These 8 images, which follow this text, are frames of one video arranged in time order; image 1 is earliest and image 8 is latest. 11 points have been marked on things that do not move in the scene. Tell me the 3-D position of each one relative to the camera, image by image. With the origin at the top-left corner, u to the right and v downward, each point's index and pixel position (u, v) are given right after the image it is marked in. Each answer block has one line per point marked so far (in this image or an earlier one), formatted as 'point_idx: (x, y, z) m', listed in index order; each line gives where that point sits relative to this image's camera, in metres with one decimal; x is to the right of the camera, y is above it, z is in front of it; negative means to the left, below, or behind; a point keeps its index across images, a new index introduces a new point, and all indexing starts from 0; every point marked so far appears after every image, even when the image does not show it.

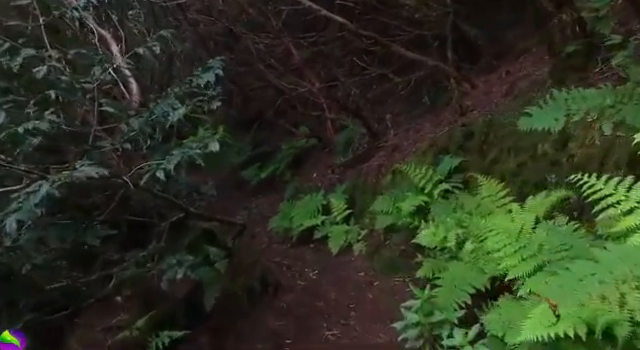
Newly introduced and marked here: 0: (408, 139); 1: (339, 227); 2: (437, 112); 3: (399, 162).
0: (+1.5, +0.6, +10.0) m
1: (+0.3, -0.8, +9.4) m
2: (+2.1, +1.1, +10.3) m
3: (+1.2, +0.2, +9.1) m
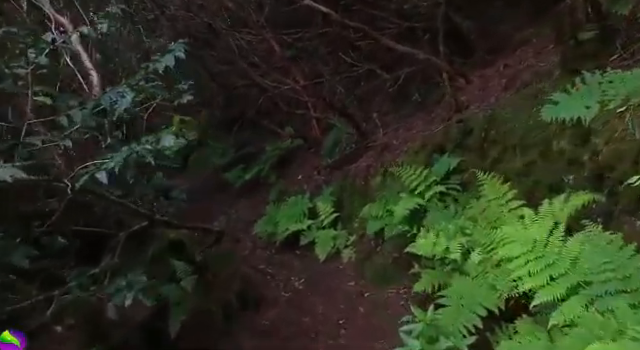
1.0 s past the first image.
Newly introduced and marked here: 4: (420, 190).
0: (+1.3, +0.6, +9.4) m
1: (+0.1, -0.9, +8.8) m
2: (+1.8, +1.1, +9.8) m
3: (+1.0, +0.2, +8.5) m
4: (+1.1, -0.2, +6.2) m
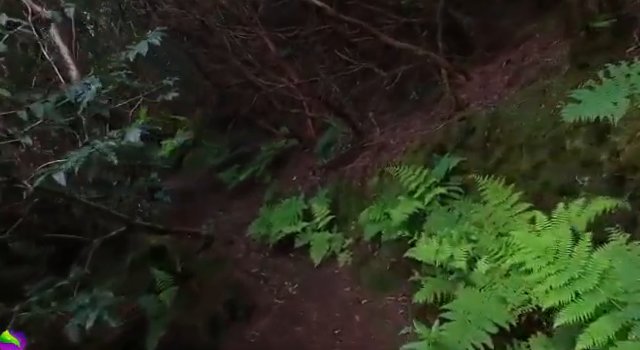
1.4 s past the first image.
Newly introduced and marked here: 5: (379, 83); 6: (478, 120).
0: (+1.2, +0.6, +9.1) m
1: (0.0, -0.9, +8.4) m
2: (+1.7, +1.1, +9.5) m
3: (+0.9, +0.2, +8.2) m
4: (+1.0, -0.2, +5.9) m
5: (+1.2, +1.8, +11.1) m
6: (+1.6, +0.6, +5.9) m
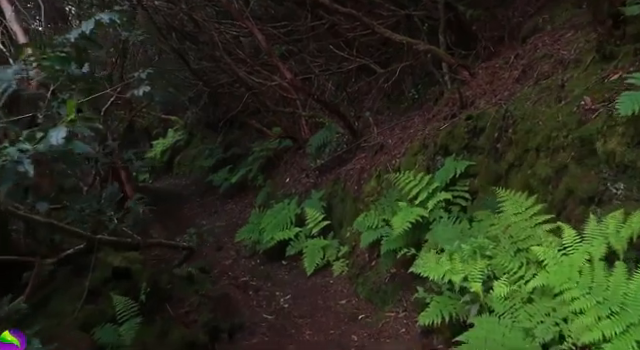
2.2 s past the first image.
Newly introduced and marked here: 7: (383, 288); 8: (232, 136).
0: (+1.1, +0.6, +8.6) m
1: (-0.1, -0.9, +7.9) m
2: (+1.6, +1.1, +9.0) m
3: (+0.9, +0.2, +7.7) m
4: (+0.9, -0.2, +5.4) m
5: (+1.0, +1.7, +10.6) m
6: (+1.6, +0.5, +5.4) m
7: (+0.6, -1.2, +6.0) m
8: (-2.1, +1.0, +14.6) m
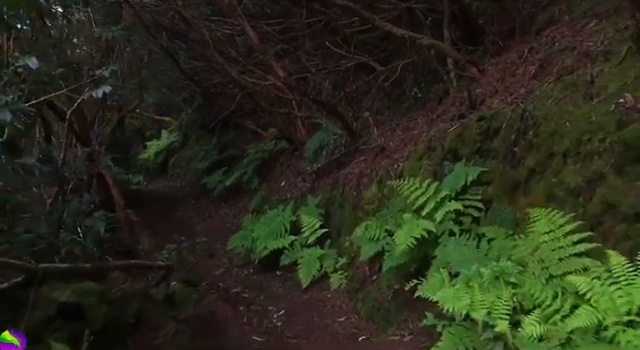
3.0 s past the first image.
0: (+1.1, +0.5, +8.0) m
1: (-0.1, -1.0, +7.4) m
2: (+1.6, +1.0, +8.4) m
3: (+0.8, +0.1, +7.2) m
4: (+0.9, -0.3, +4.8) m
5: (+1.0, +1.7, +10.0) m
6: (+1.5, +0.5, +4.8) m
7: (+0.6, -1.2, +5.4) m
8: (-2.2, +0.9, +14.1) m
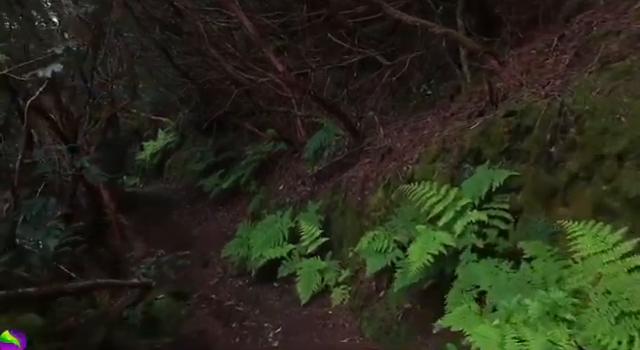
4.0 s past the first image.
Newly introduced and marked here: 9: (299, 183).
0: (+1.1, +0.5, +7.4) m
1: (-0.1, -1.0, +6.7) m
2: (+1.6, +0.9, +7.7) m
3: (+0.8, +0.1, +6.5) m
4: (+0.9, -0.3, +4.1) m
5: (+1.0, +1.6, +9.4) m
6: (+1.5, +0.4, +4.2) m
7: (+0.6, -1.3, +4.7) m
8: (-2.2, +0.8, +13.4) m
9: (-0.3, -0.1, +8.9) m
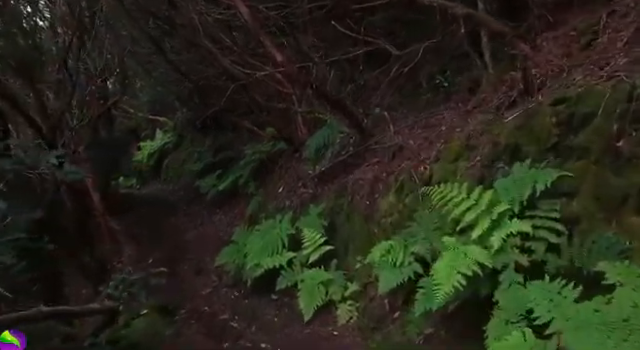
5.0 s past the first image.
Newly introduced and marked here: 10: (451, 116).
0: (+1.1, +0.5, +6.6) m
1: (-0.1, -1.0, +5.9) m
2: (+1.6, +0.9, +7.0) m
3: (+0.9, 0.0, +5.7) m
4: (+0.9, -0.3, +3.4) m
5: (+1.0, +1.6, +8.6) m
6: (+1.6, +0.4, +3.4) m
7: (+0.6, -1.3, +4.0) m
8: (-2.1, +0.8, +12.7) m
9: (-0.3, -0.1, +8.2) m
10: (+1.4, +0.7, +6.3) m
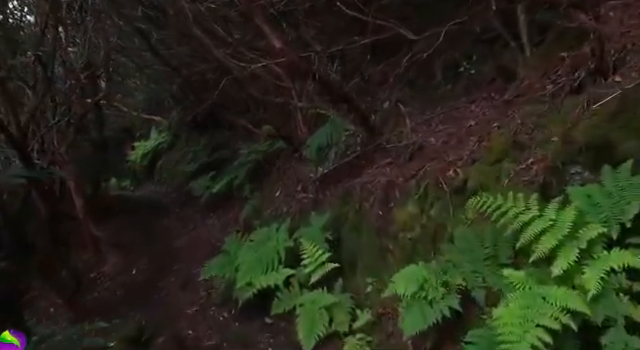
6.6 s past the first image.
0: (+1.1, +0.4, +5.5) m
1: (0.0, -1.1, +4.9) m
2: (+1.7, +0.9, +5.9) m
3: (+0.9, 0.0, +4.7) m
4: (+1.0, -0.4, +2.3) m
5: (+1.1, +1.6, +7.6) m
6: (+1.6, +0.4, +2.4) m
7: (+0.7, -1.3, +2.9) m
8: (-2.1, +0.8, +11.6) m
9: (-0.3, -0.2, +7.1) m
10: (+1.5, +0.6, +5.3) m
